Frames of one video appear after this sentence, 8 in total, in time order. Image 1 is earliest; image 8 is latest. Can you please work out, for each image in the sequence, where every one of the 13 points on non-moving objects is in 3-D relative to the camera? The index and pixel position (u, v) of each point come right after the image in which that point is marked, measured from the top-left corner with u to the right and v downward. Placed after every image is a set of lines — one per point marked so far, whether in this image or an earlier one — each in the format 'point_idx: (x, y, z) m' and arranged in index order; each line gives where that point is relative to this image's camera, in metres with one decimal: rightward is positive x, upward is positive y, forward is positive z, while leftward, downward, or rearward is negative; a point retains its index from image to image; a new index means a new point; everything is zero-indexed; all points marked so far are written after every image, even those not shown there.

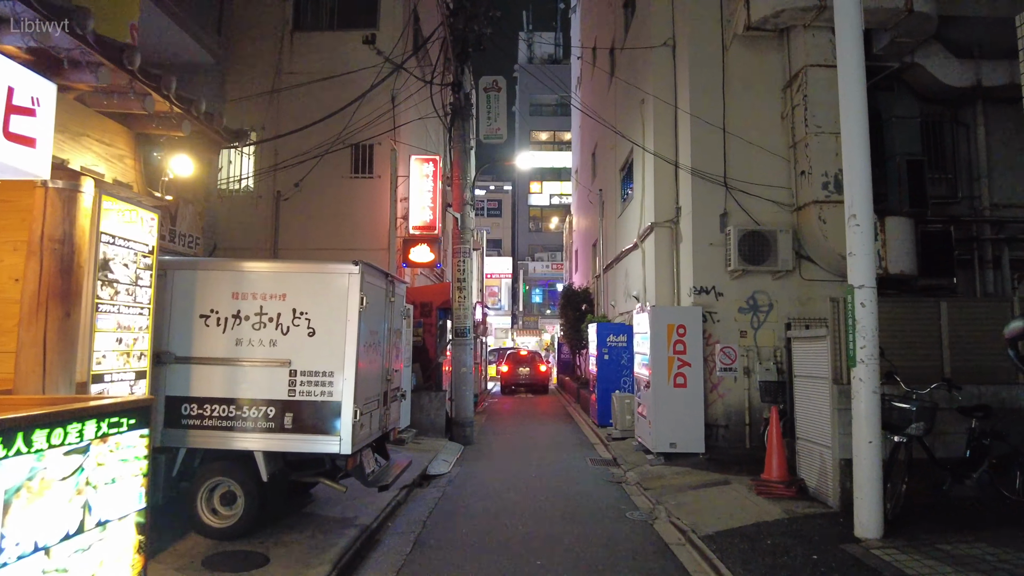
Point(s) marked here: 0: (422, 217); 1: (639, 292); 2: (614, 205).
0: (-1.2, +1.0, +11.5) m
1: (+1.8, -0.1, +12.1) m
2: (+1.9, +1.6, +15.9) m
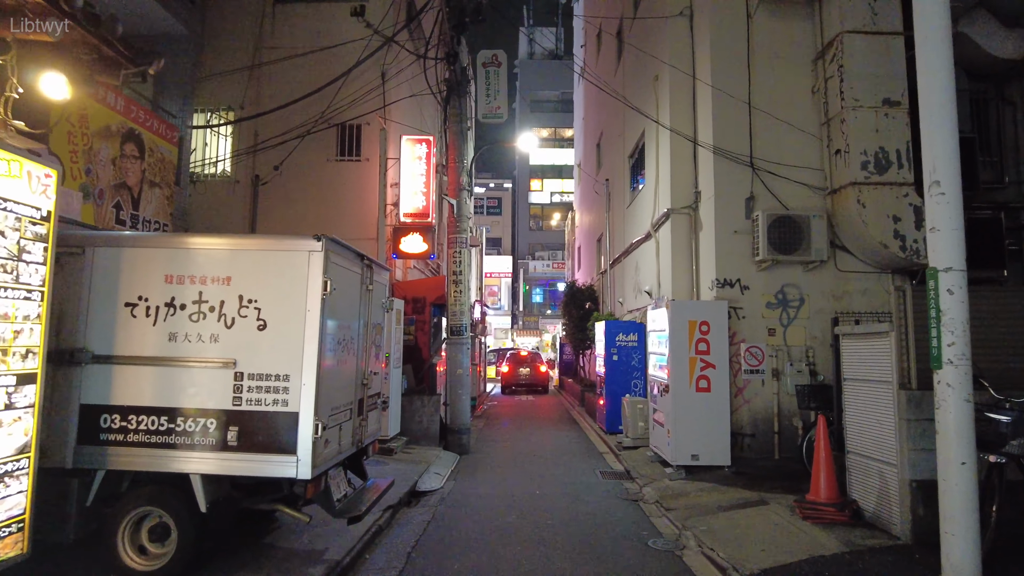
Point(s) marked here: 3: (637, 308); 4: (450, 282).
0: (-1.2, +1.0, +10.4) m
1: (+1.8, 0.0, +11.1) m
2: (+1.9, +1.6, +14.9) m
3: (+1.8, -0.3, +12.4) m
4: (-0.8, +0.1, +10.6) m
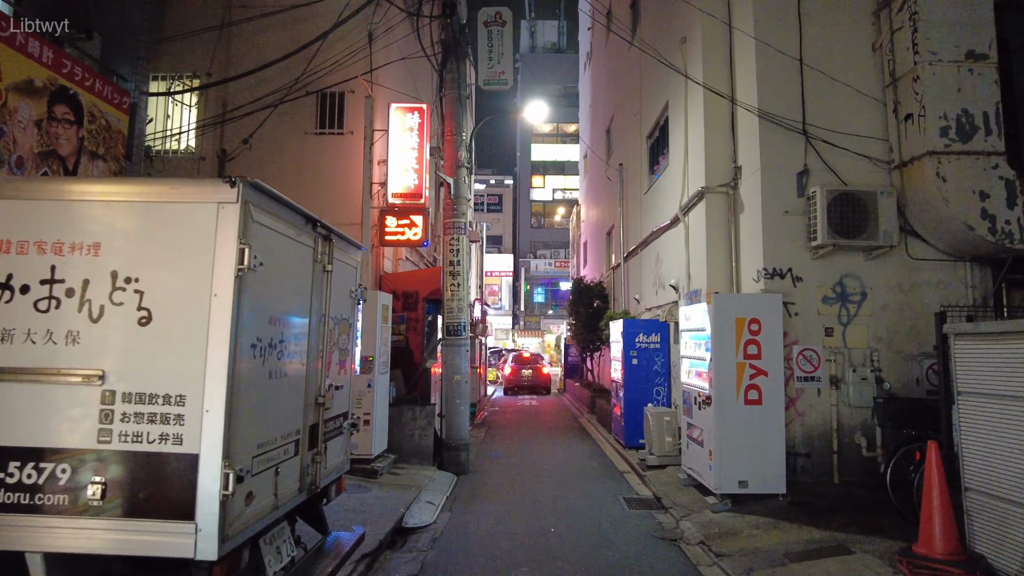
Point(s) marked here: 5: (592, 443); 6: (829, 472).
0: (-1.1, +1.1, +9.0) m
1: (+1.9, +0.1, +9.6) m
2: (+2.0, +1.7, +13.4) m
3: (+1.9, -0.2, +11.0) m
4: (-0.7, +0.1, +9.1) m
5: (+1.1, -2.1, +11.5) m
6: (+2.7, -1.6, +7.3) m
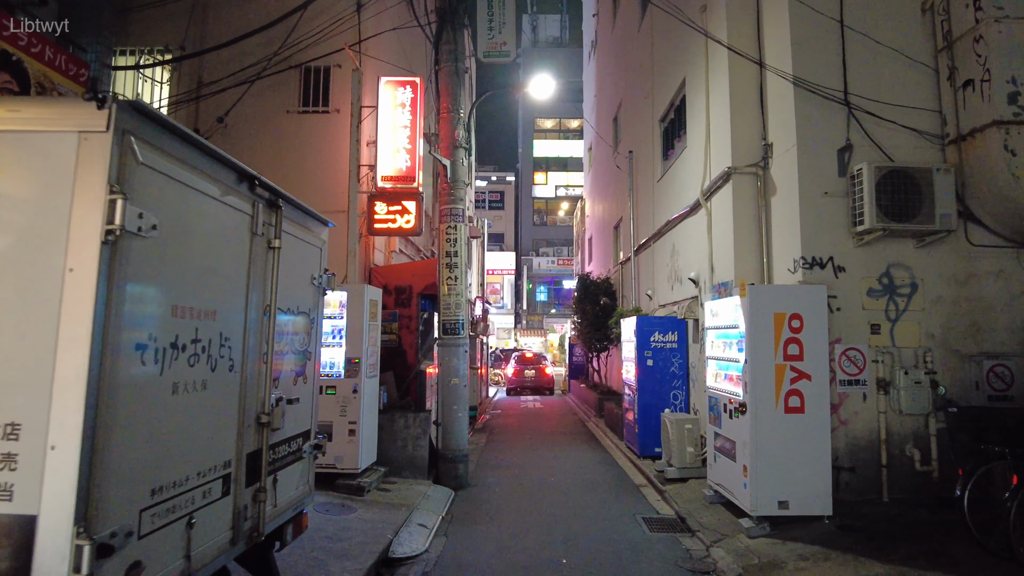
0: (-1.1, +1.2, +8.1) m
1: (+1.9, +0.1, +8.7) m
2: (+2.0, +1.8, +12.5) m
3: (+1.9, -0.1, +10.1) m
4: (-0.7, +0.2, +8.3) m
5: (+1.1, -2.0, +10.6) m
6: (+2.7, -1.5, +6.4) m
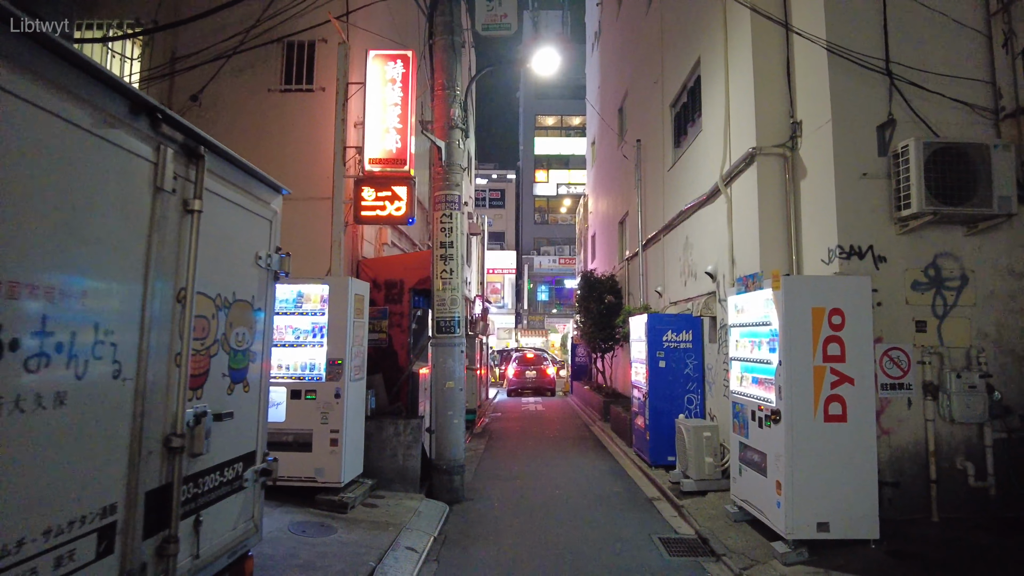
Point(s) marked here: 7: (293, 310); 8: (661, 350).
0: (-1.1, +1.2, +7.4) m
1: (+1.9, +0.2, +8.0) m
2: (+2.0, +1.8, +11.8) m
3: (+1.9, -0.1, +9.4) m
4: (-0.7, +0.3, +7.5) m
5: (+1.1, -2.0, +9.9) m
6: (+2.7, -1.4, +5.7) m
7: (-1.7, -0.2, +6.6) m
8: (+1.5, -0.6, +8.7) m
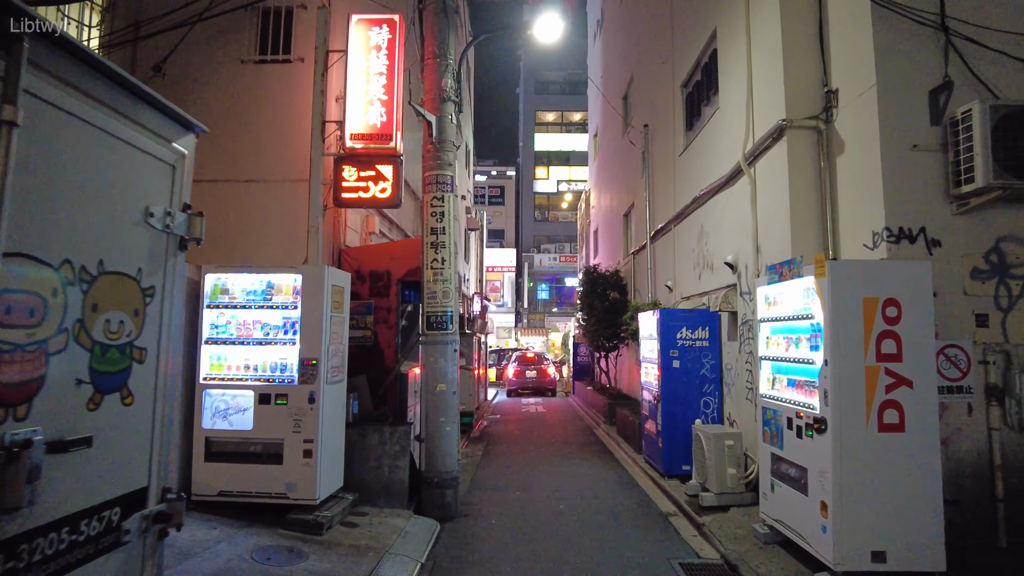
0: (-1.1, +1.3, +6.6) m
1: (+1.9, +0.3, +7.2) m
2: (+2.0, +1.9, +11.0) m
3: (+1.9, 0.0, +8.6) m
4: (-0.7, +0.3, +6.7) m
5: (+1.1, -1.9, +9.1) m
6: (+2.7, -1.4, +4.9) m
7: (-1.7, -0.1, +5.8) m
8: (+1.5, -0.6, +7.9) m
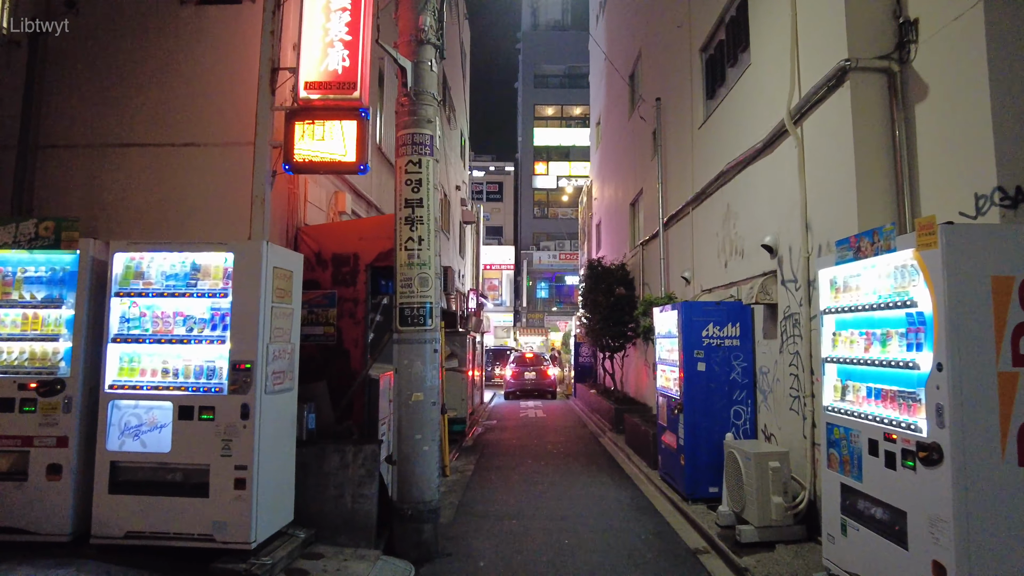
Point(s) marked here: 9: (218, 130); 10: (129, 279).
0: (-1.1, +1.4, +5.3) m
1: (+1.9, +0.4, +6.0) m
2: (+2.0, +2.0, +9.8) m
3: (+1.9, +0.1, +7.3) m
4: (-0.7, +0.4, +5.5) m
5: (+1.1, -1.8, +7.8) m
6: (+2.7, -1.3, +3.6) m
7: (-1.7, 0.0, +4.5) m
8: (+1.5, -0.5, +6.7) m
9: (-2.0, +1.1, +5.7) m
10: (-2.0, +0.1, +4.6) m
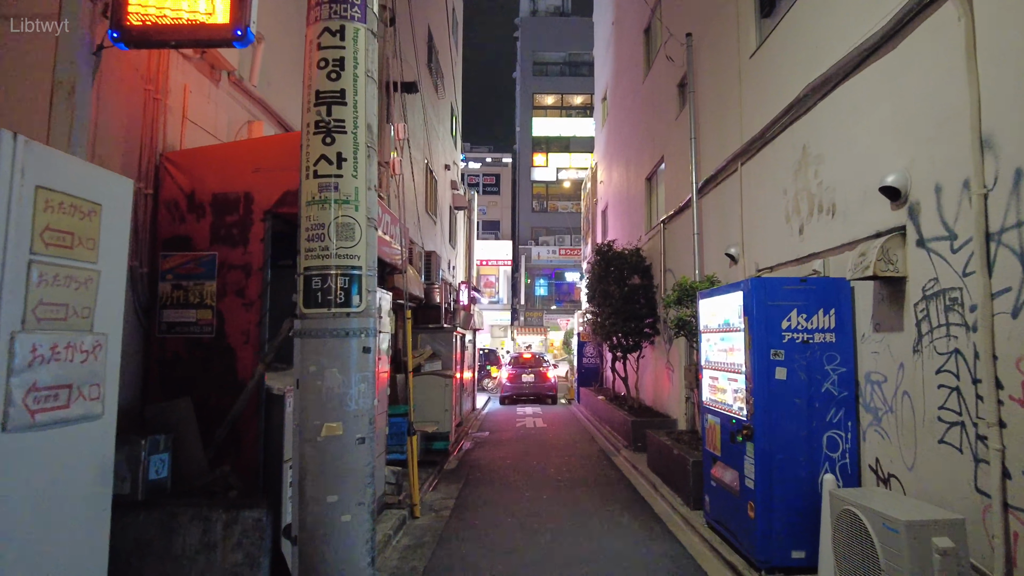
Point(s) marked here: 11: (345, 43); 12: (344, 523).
0: (-1.2, +1.6, +3.1) m
1: (+1.8, +0.5, +3.8) m
2: (+1.9, +2.1, +7.6) m
3: (+1.8, +0.2, +5.1) m
4: (-0.8, +0.6, +3.3) m
5: (+1.0, -1.6, +5.6) m
6: (+2.6, -1.1, +1.5) m
7: (-1.8, +0.2, +2.3) m
8: (+1.4, -0.3, +4.5) m
9: (-2.0, +1.2, +3.5) m
10: (-2.1, +0.2, +2.4) m
11: (-0.6, +0.9, +3.3) m
12: (-0.6, -0.8, +3.1) m
